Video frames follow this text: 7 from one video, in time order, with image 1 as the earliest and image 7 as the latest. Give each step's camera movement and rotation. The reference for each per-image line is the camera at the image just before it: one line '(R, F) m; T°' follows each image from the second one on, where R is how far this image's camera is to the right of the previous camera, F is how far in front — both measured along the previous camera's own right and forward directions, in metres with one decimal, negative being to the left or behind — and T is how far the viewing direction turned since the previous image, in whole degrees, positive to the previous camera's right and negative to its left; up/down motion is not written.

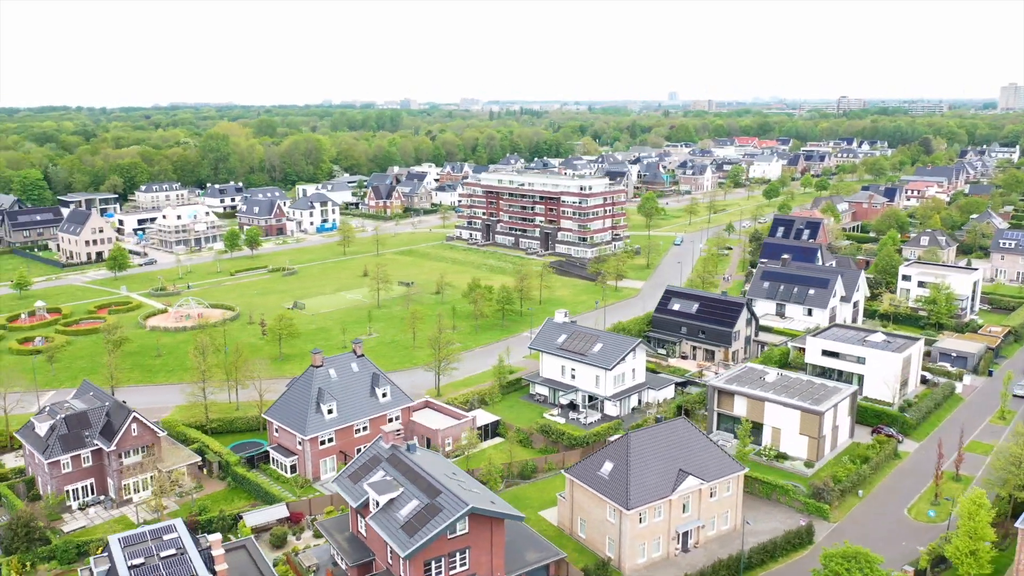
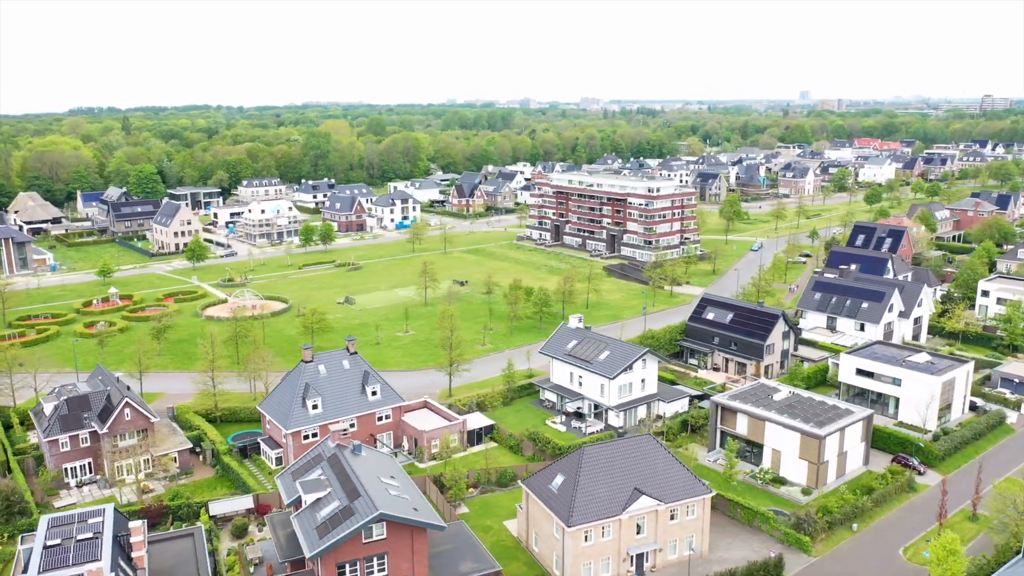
(+6.0, +1.2) m; -8°
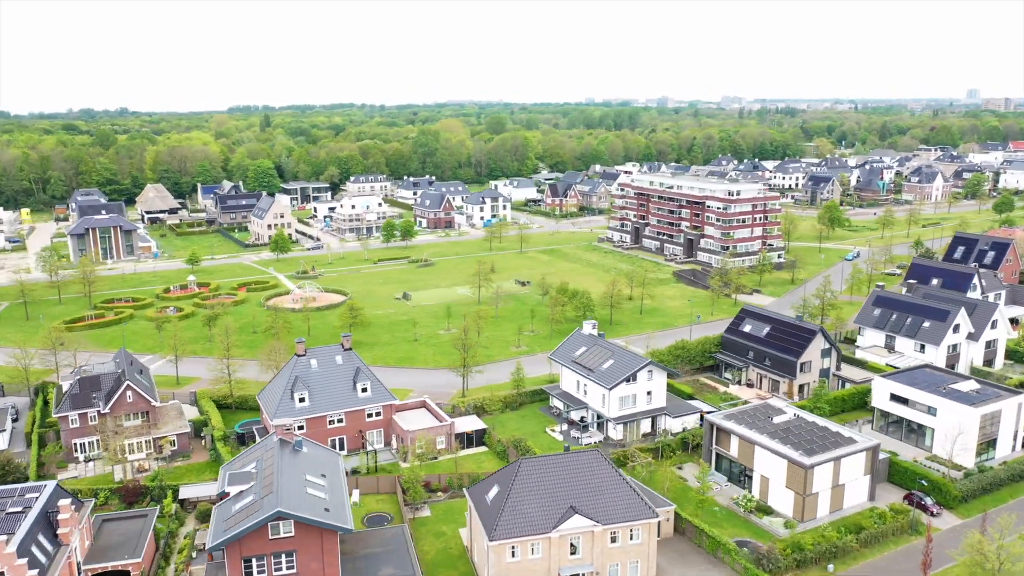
(+6.7, +1.4) m; -9°
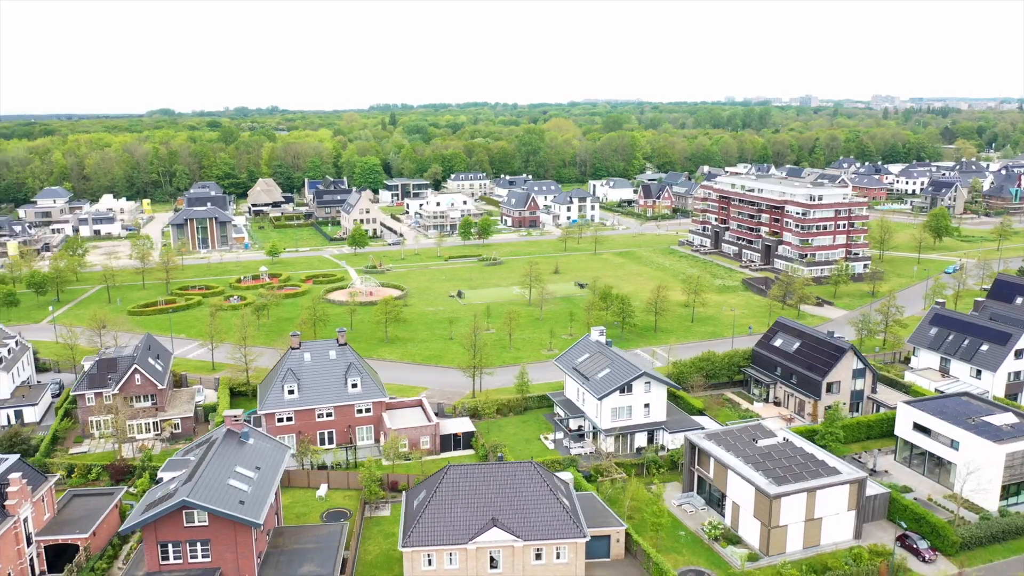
(+6.7, +1.4) m; -9°
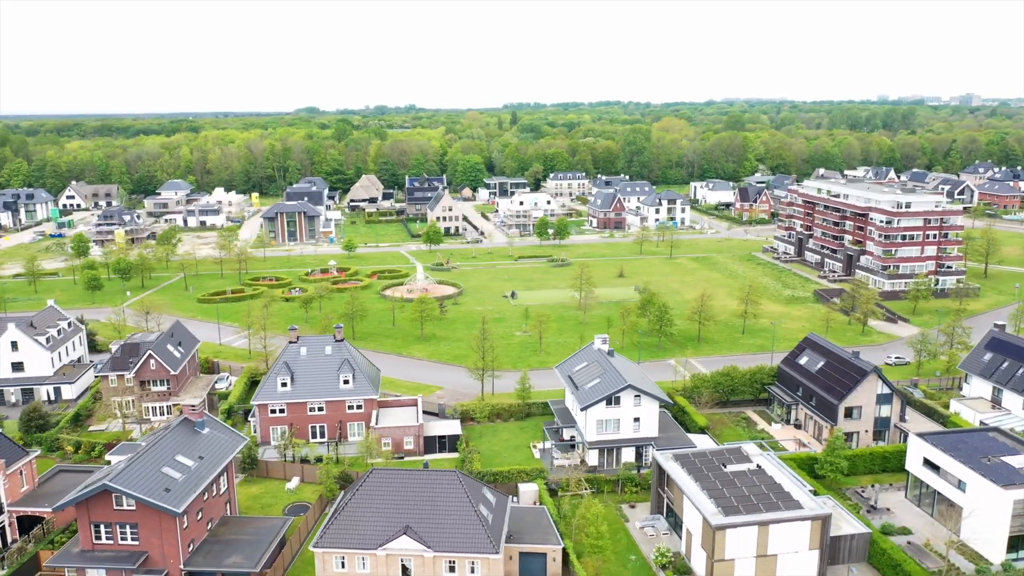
(+6.7, +1.4) m; -9°
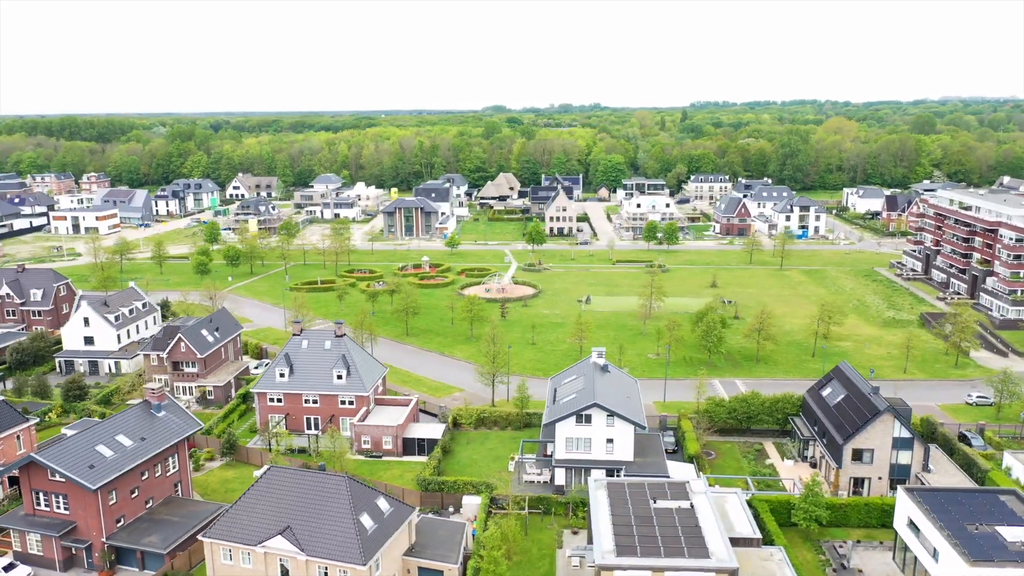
(+9.2, +2.2) m; -13°
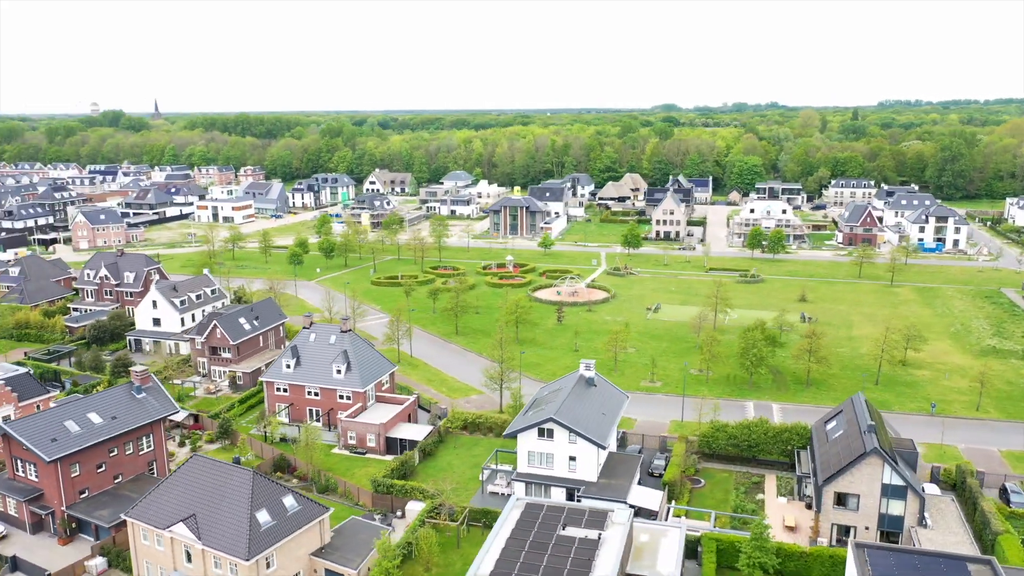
(+8.4, +2.0) m; -12°
